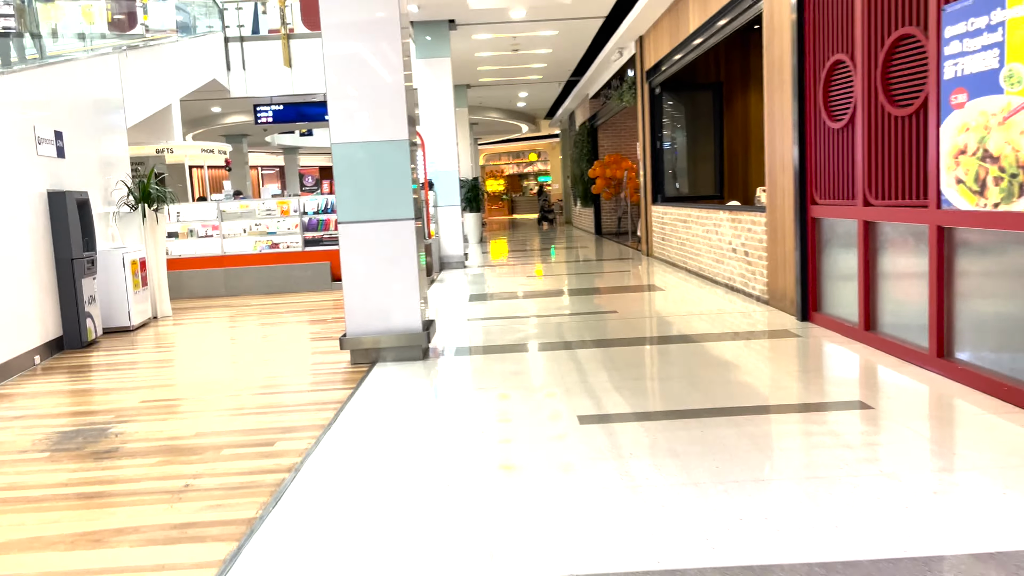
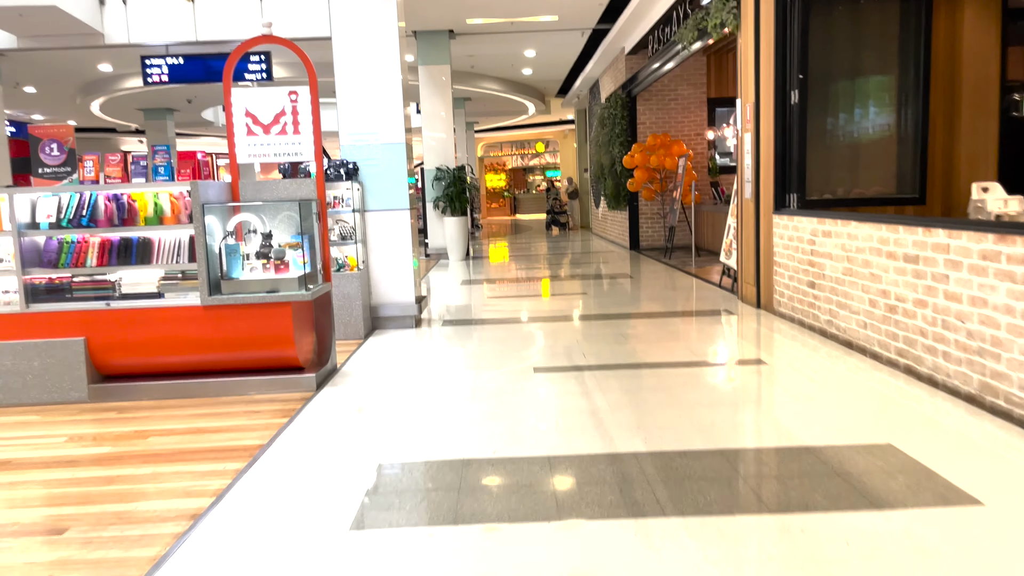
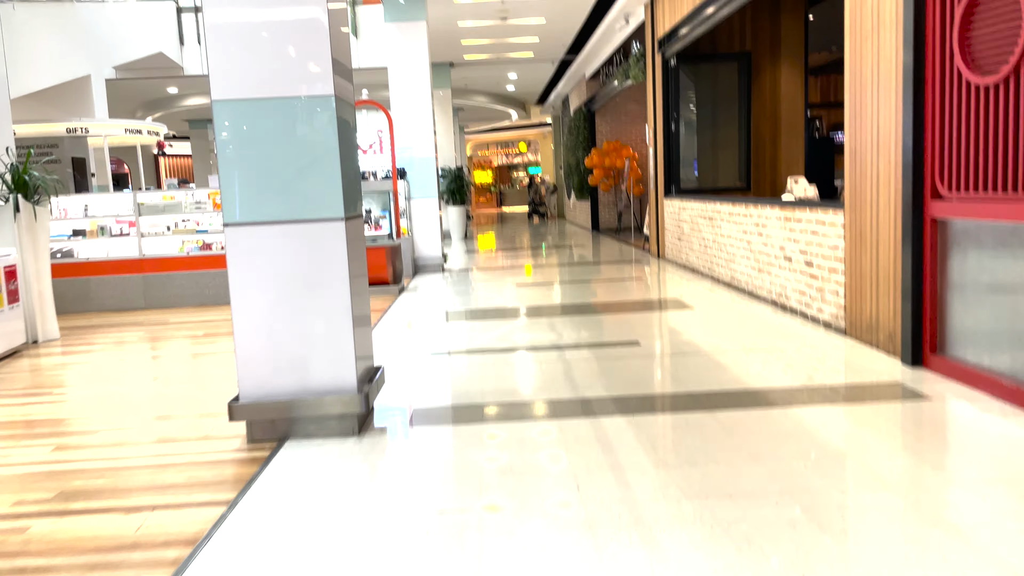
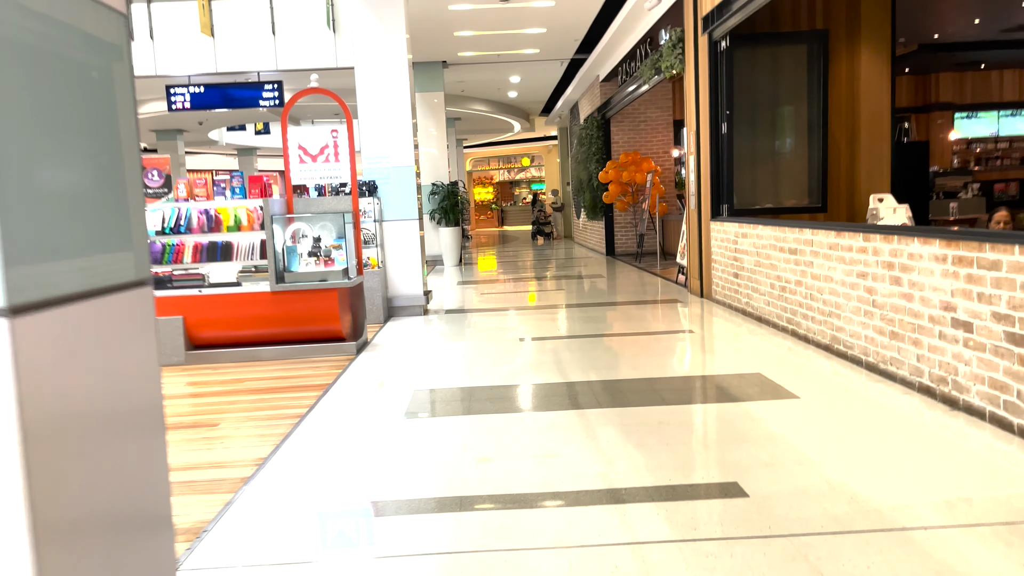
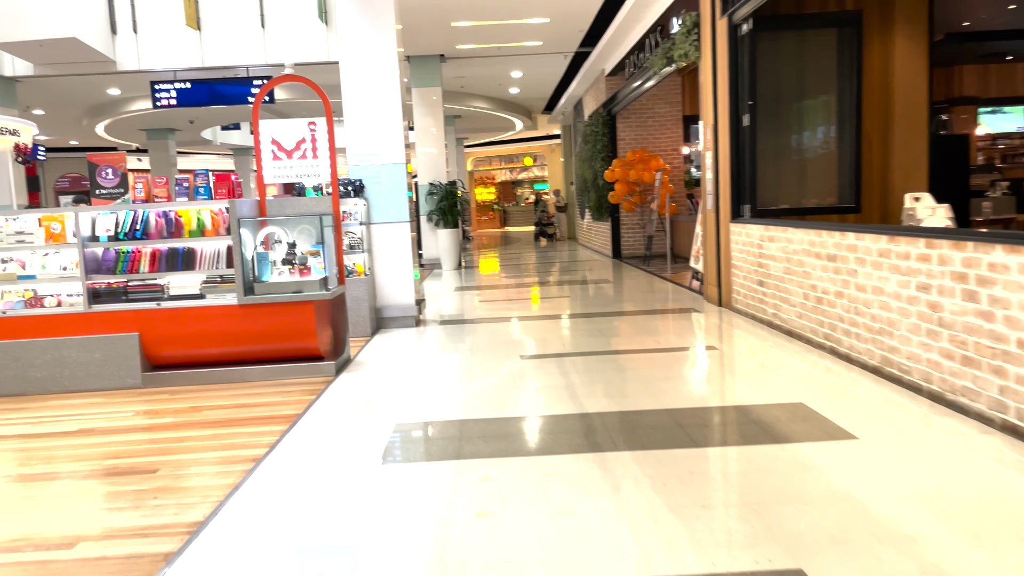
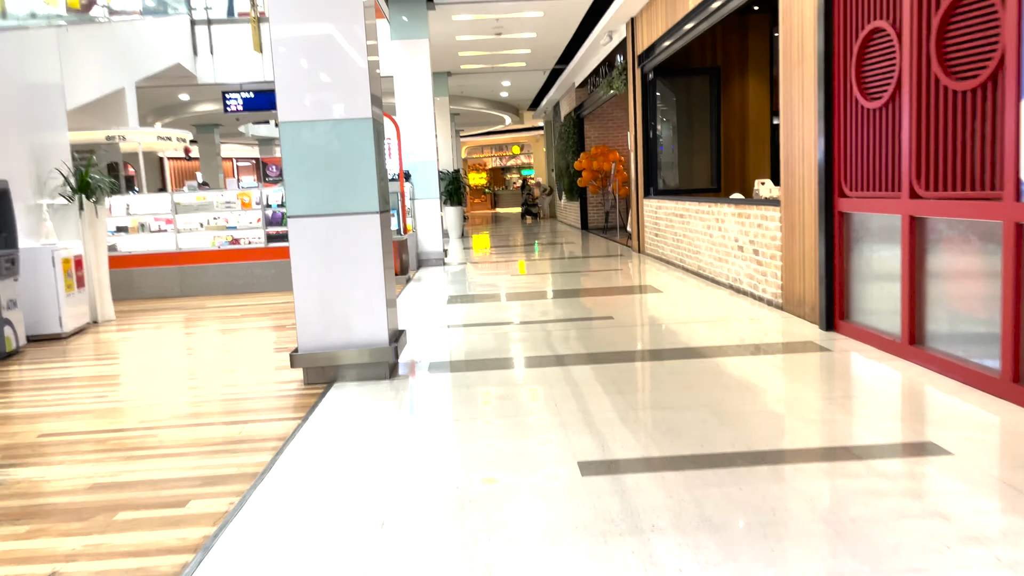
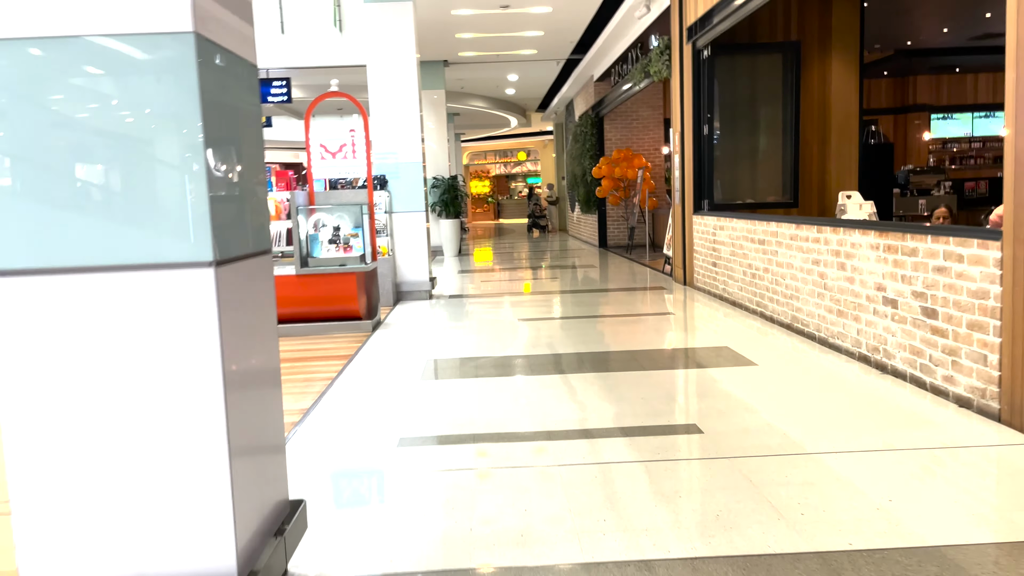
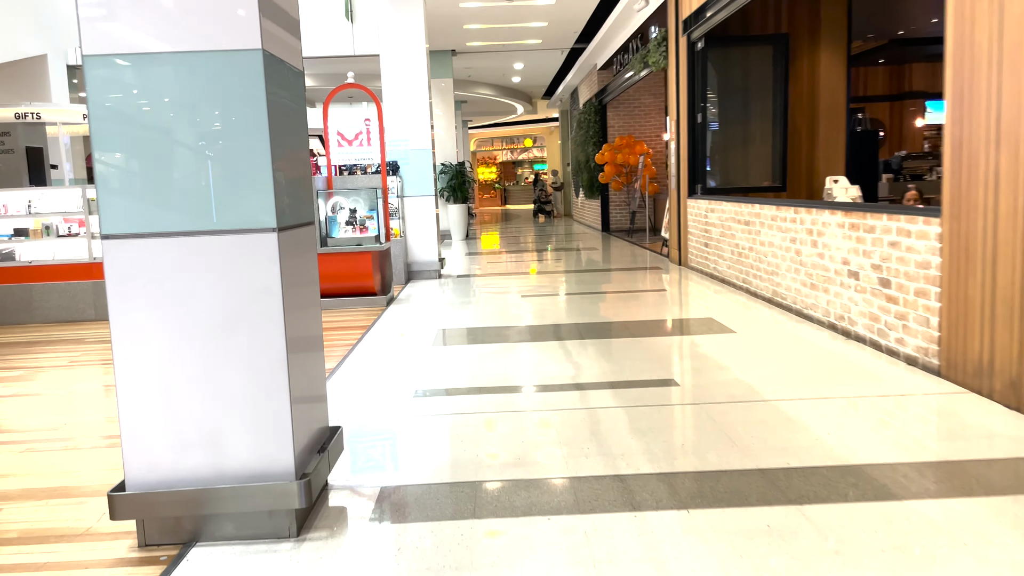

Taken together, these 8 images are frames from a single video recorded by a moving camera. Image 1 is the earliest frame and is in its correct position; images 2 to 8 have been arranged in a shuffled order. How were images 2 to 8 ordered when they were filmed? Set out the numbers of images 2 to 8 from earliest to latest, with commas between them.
6, 3, 8, 7, 4, 5, 2
